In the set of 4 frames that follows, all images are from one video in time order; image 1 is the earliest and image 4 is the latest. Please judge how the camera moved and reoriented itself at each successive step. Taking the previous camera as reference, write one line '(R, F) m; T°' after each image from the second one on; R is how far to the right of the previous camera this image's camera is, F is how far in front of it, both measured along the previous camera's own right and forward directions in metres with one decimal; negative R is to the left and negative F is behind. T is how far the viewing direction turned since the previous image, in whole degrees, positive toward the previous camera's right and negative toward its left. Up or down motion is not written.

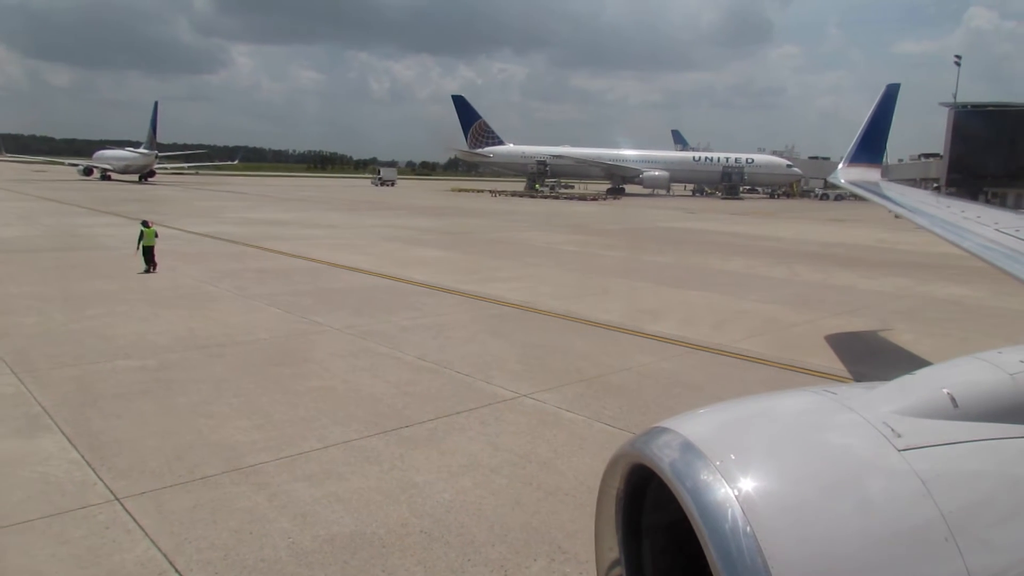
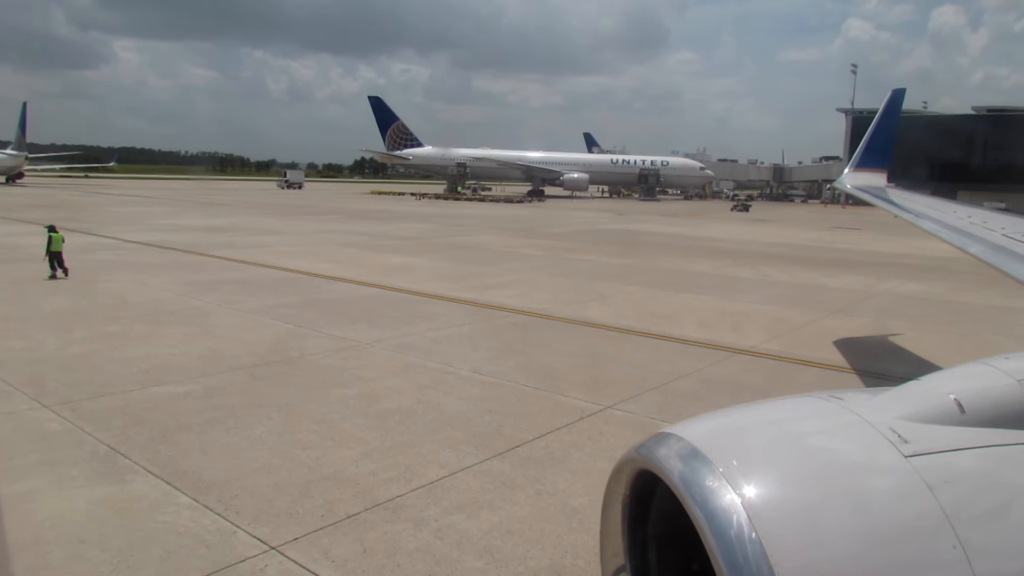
(-1.6, +0.3) m; +8°
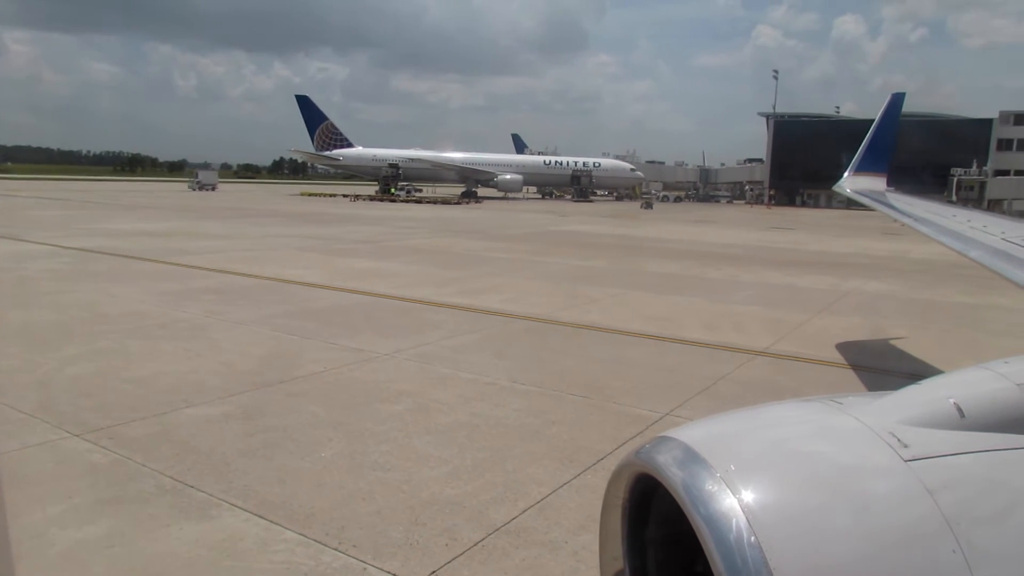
(-1.2, +0.3) m; +6°
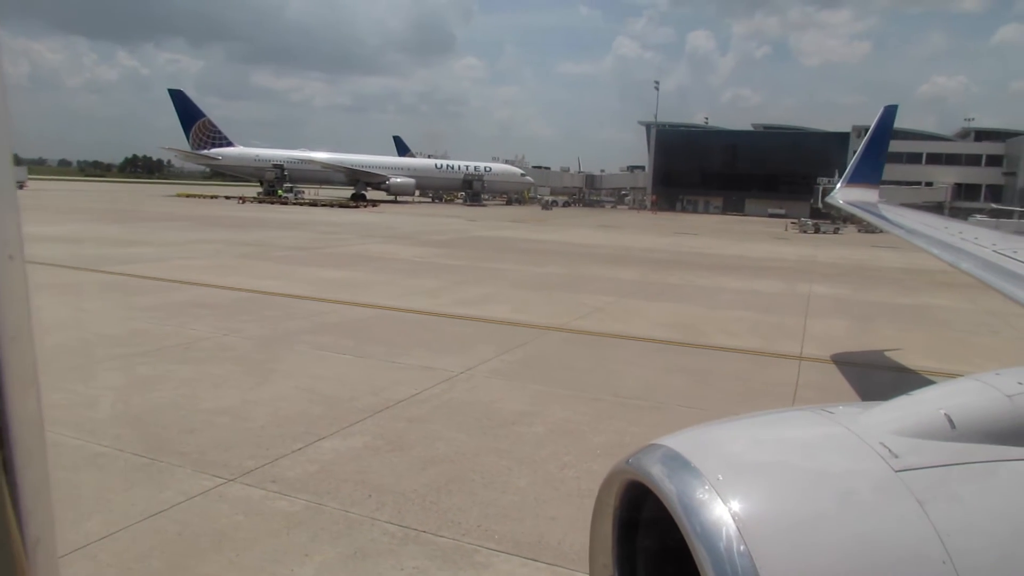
(-2.3, +0.4) m; +11°
